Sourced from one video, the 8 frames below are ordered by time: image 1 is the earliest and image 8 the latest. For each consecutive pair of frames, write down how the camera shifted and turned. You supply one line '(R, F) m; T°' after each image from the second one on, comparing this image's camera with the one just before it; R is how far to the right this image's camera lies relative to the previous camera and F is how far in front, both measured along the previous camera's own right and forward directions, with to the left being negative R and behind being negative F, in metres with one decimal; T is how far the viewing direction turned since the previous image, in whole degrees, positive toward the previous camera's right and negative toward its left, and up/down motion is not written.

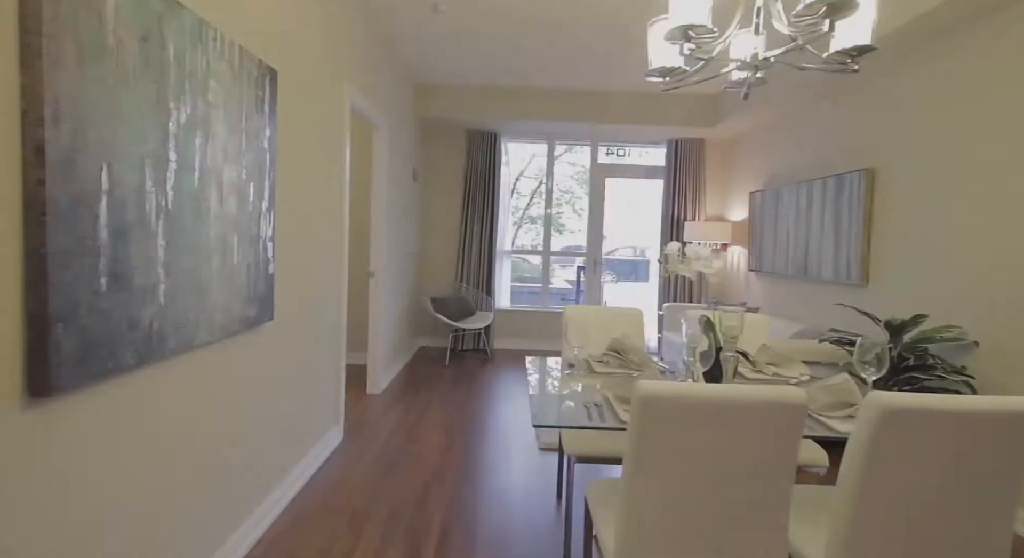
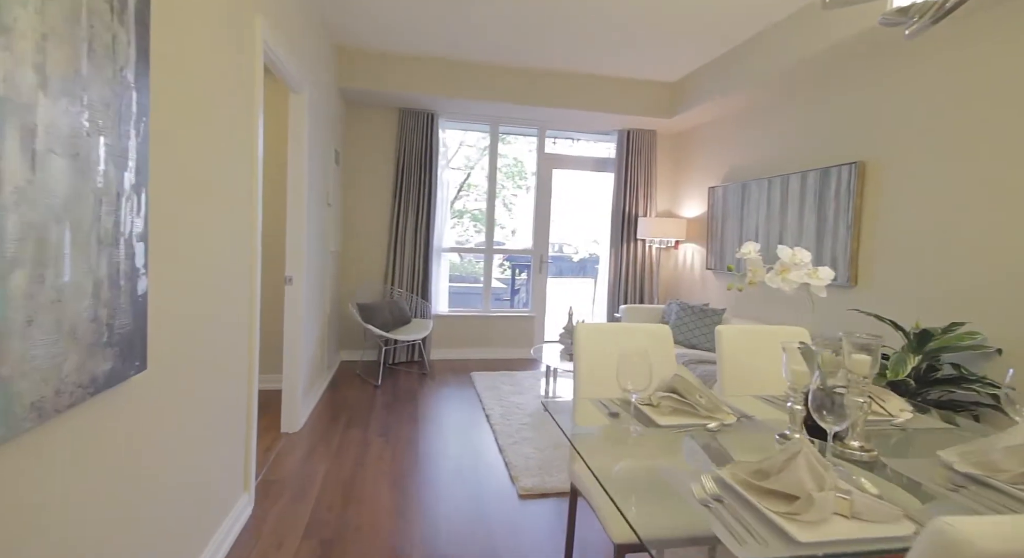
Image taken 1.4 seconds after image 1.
(-0.3, +0.7) m; +10°
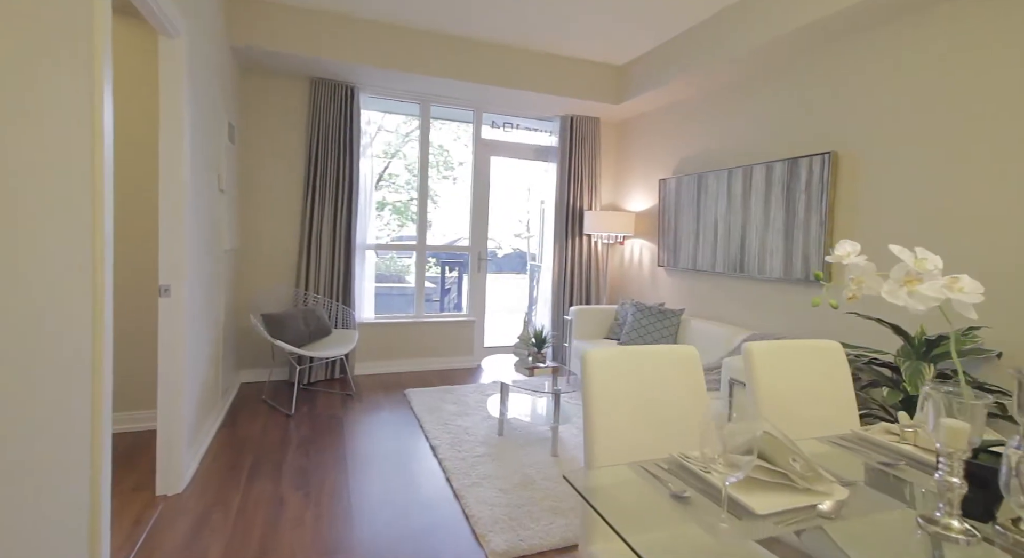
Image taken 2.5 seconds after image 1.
(-0.2, +0.6) m; +10°
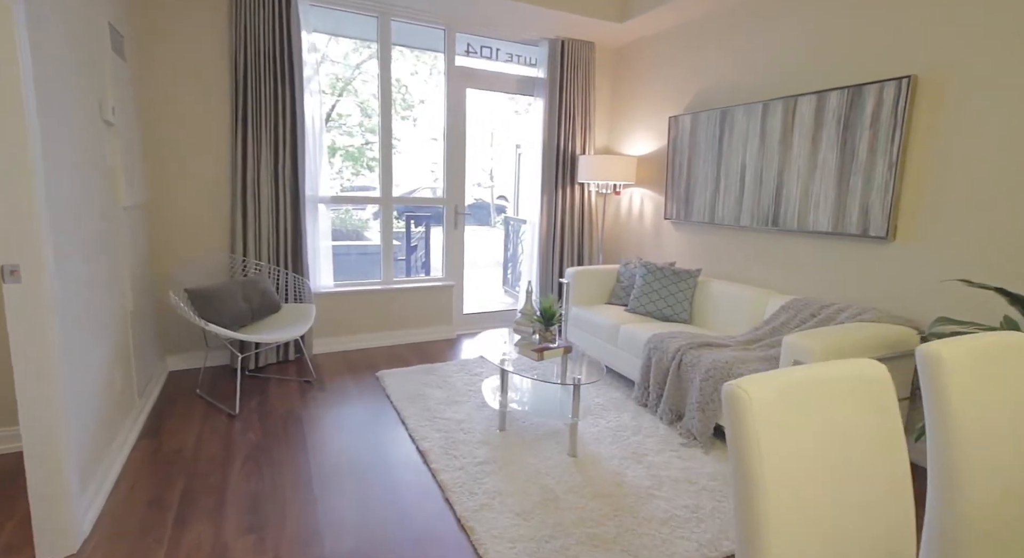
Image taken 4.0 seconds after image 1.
(-0.2, +0.7) m; +5°
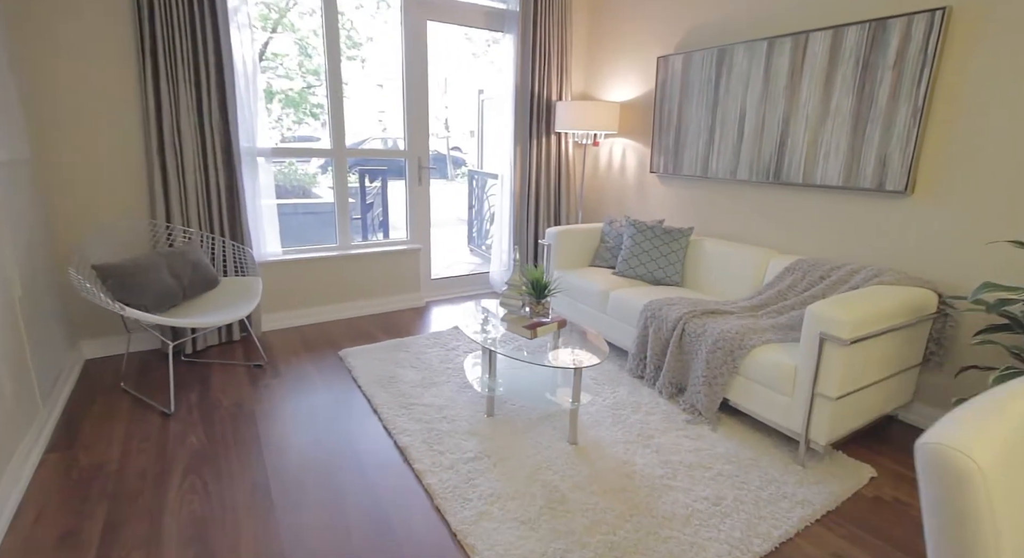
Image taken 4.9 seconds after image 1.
(-0.2, +0.4) m; +5°
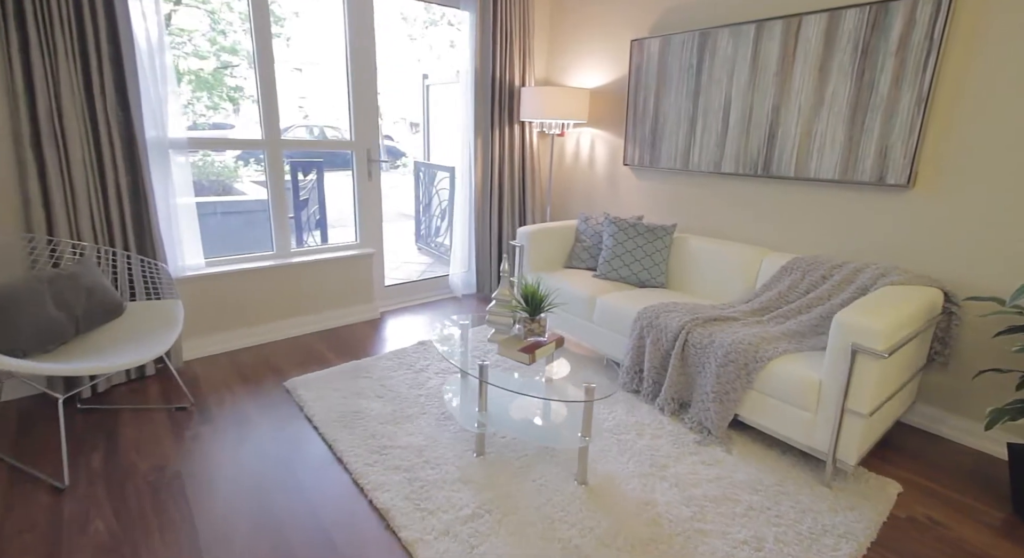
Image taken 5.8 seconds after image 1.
(-0.2, +0.4) m; +8°
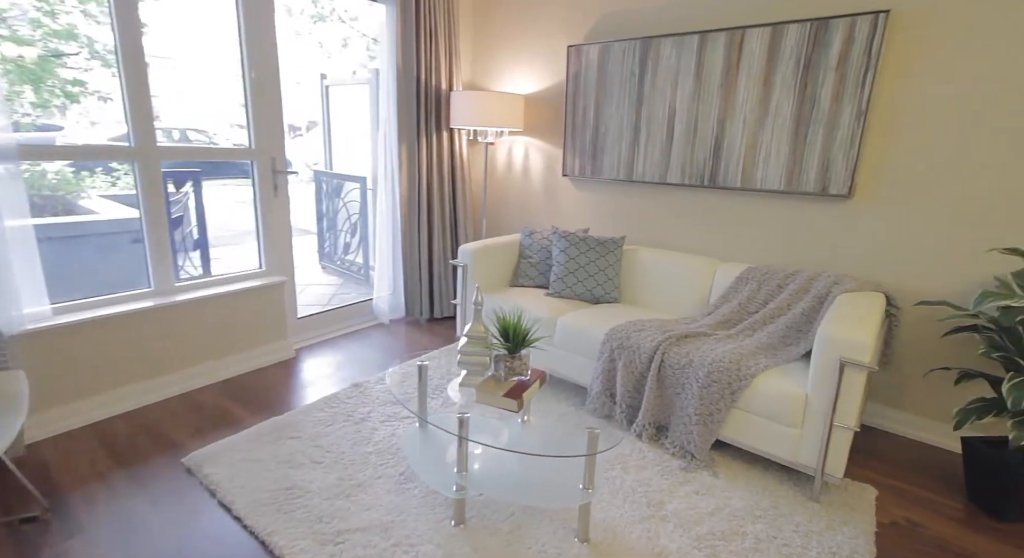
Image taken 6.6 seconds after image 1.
(-0.3, +0.3) m; +13°
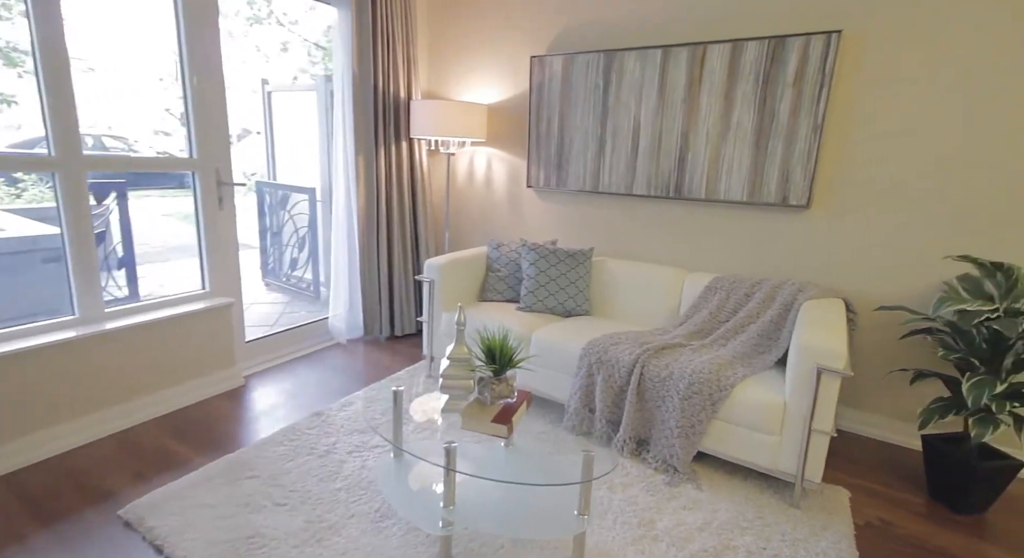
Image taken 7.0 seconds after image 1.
(-0.1, +0.1) m; +6°
